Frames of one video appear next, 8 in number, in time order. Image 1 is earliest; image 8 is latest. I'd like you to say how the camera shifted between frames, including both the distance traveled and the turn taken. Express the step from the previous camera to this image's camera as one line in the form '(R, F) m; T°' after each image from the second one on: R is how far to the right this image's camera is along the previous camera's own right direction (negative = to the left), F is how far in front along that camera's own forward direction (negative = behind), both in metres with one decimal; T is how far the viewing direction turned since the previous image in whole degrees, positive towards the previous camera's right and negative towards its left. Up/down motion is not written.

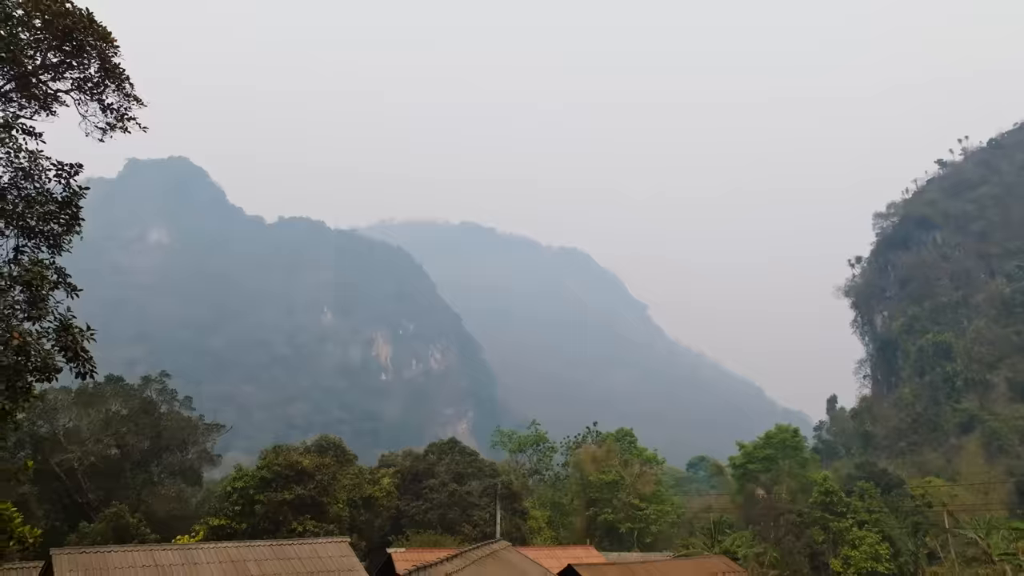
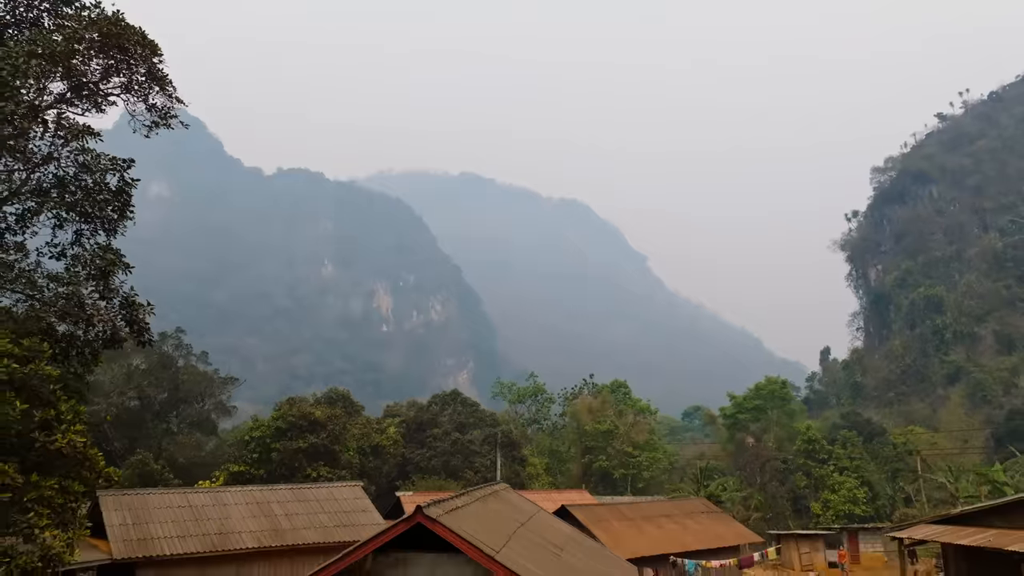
(0.0, -1.7) m; 0°
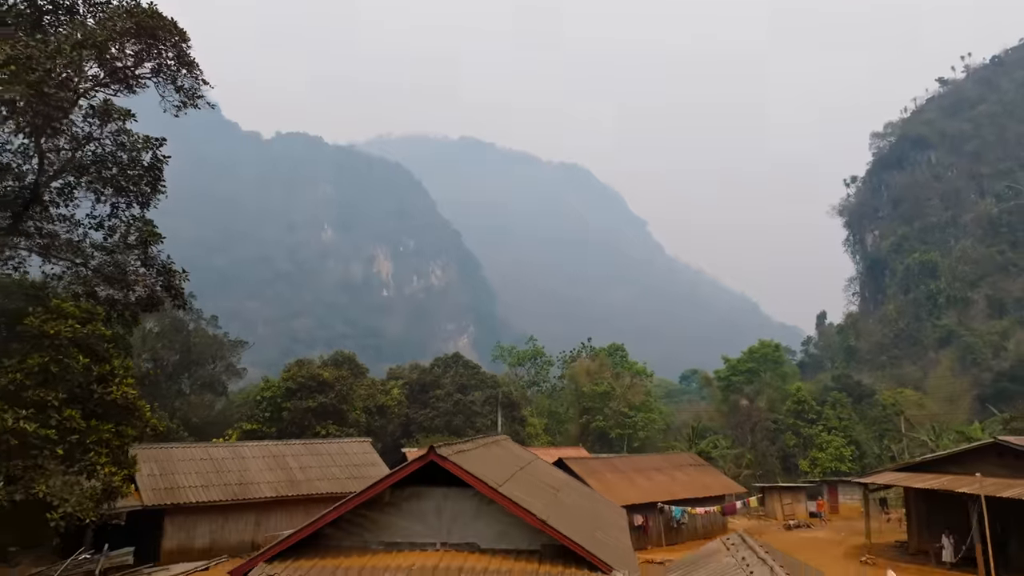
(0.0, -1.3) m; 0°
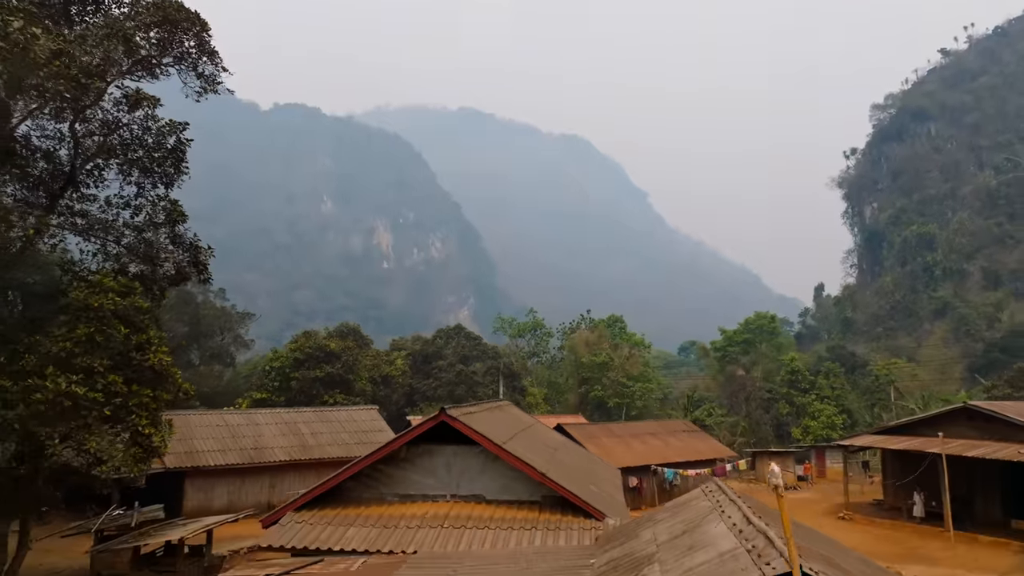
(0.0, -1.0) m; 0°
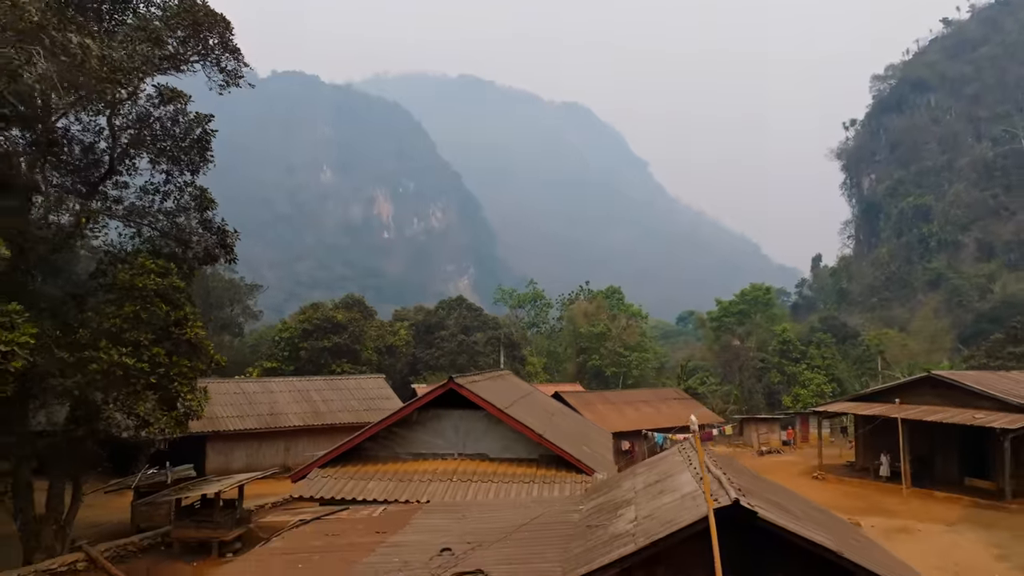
(0.0, -1.3) m; 0°
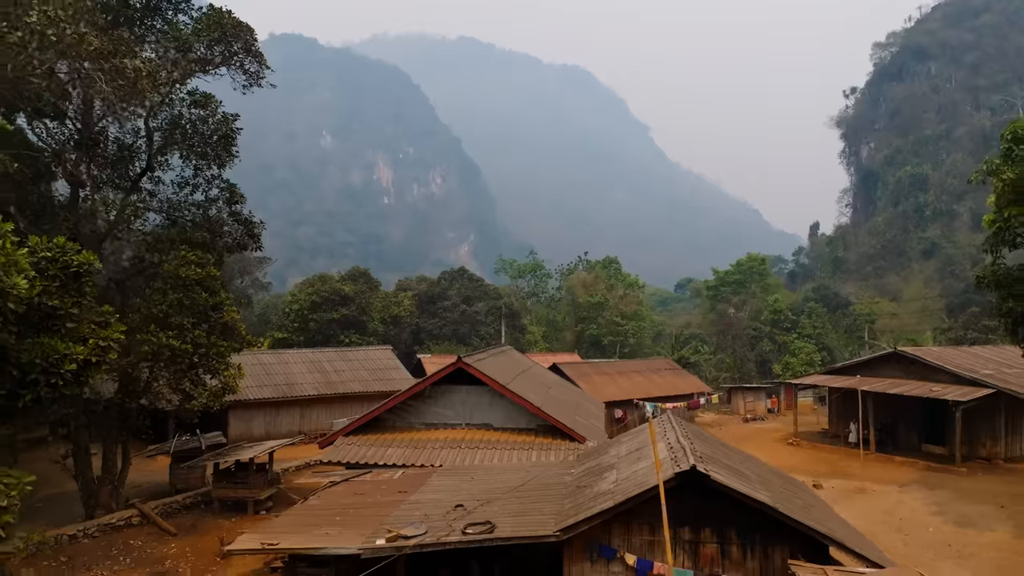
(0.0, -1.6) m; 0°
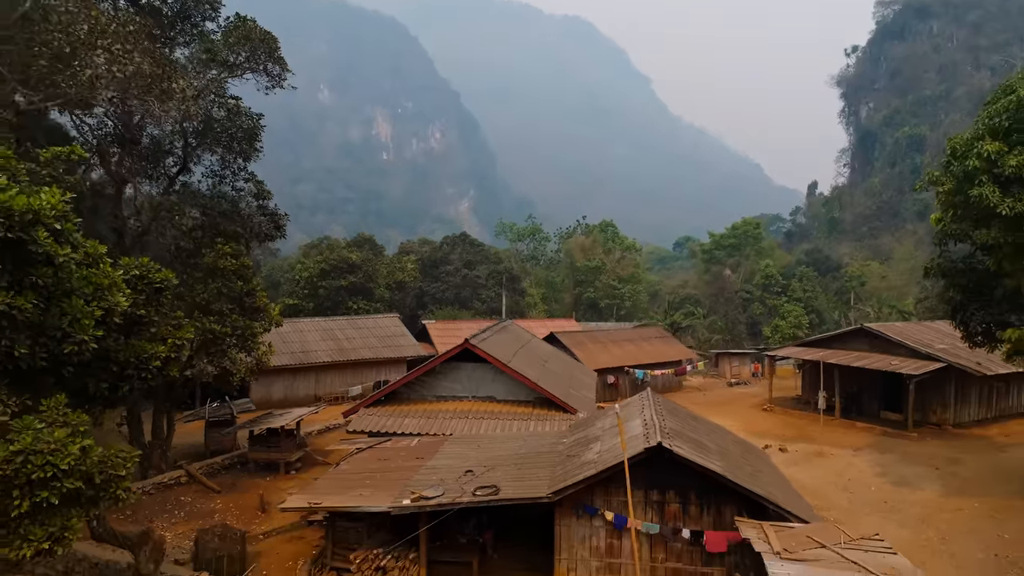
(0.0, -1.8) m; 0°
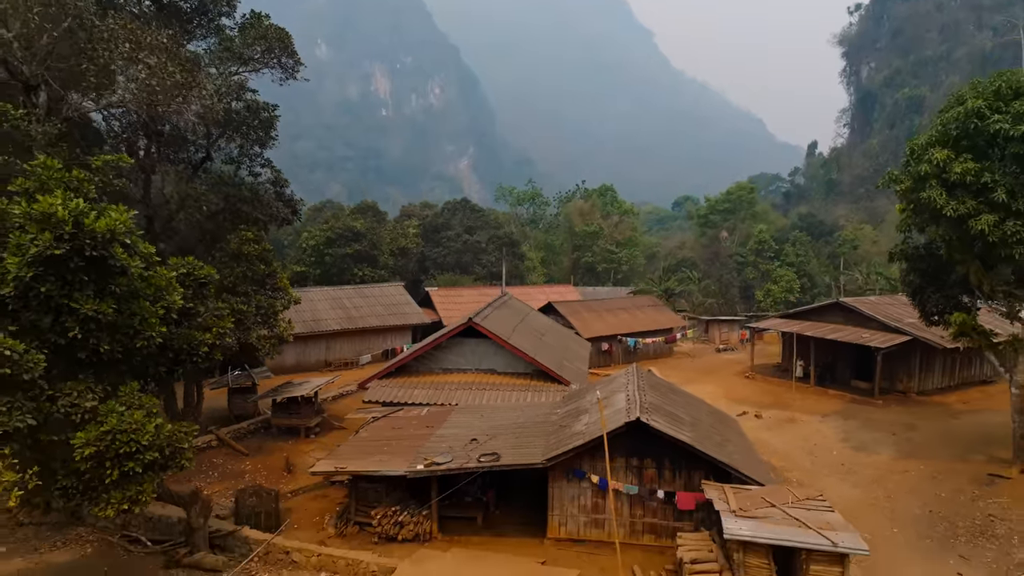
(0.0, -1.5) m; 0°
